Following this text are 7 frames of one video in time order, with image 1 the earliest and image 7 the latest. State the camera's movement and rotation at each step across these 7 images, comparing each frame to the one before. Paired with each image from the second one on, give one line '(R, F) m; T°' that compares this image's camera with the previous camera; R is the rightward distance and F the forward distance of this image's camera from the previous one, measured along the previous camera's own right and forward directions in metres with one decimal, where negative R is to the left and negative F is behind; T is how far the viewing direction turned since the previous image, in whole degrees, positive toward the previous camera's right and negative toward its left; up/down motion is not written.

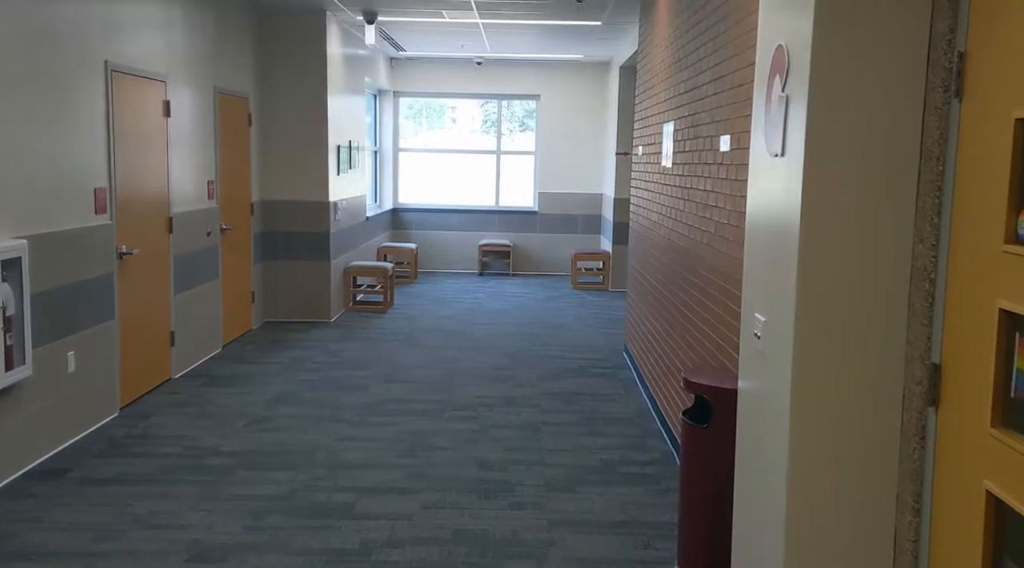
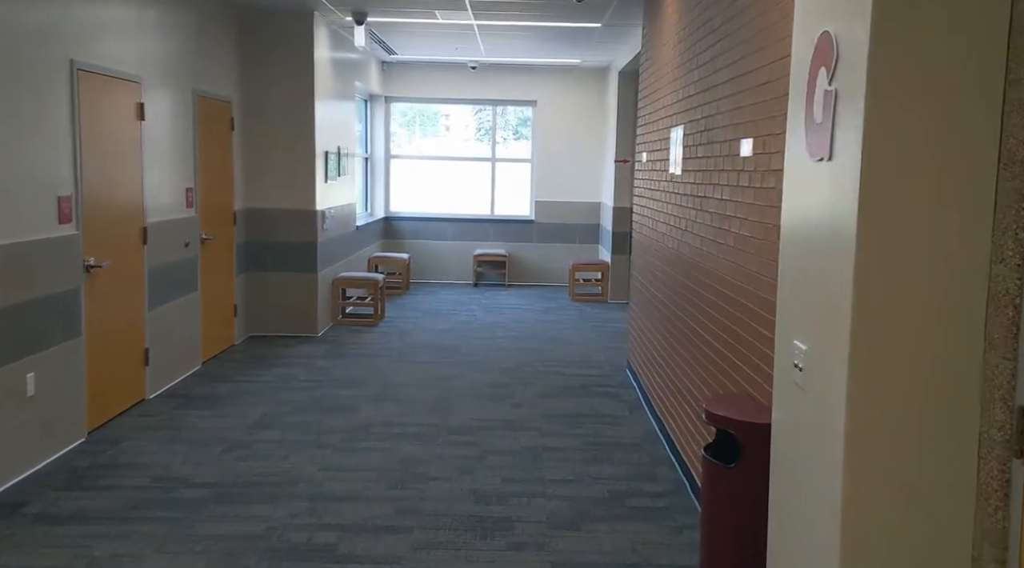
(0.0, +0.3) m; 0°
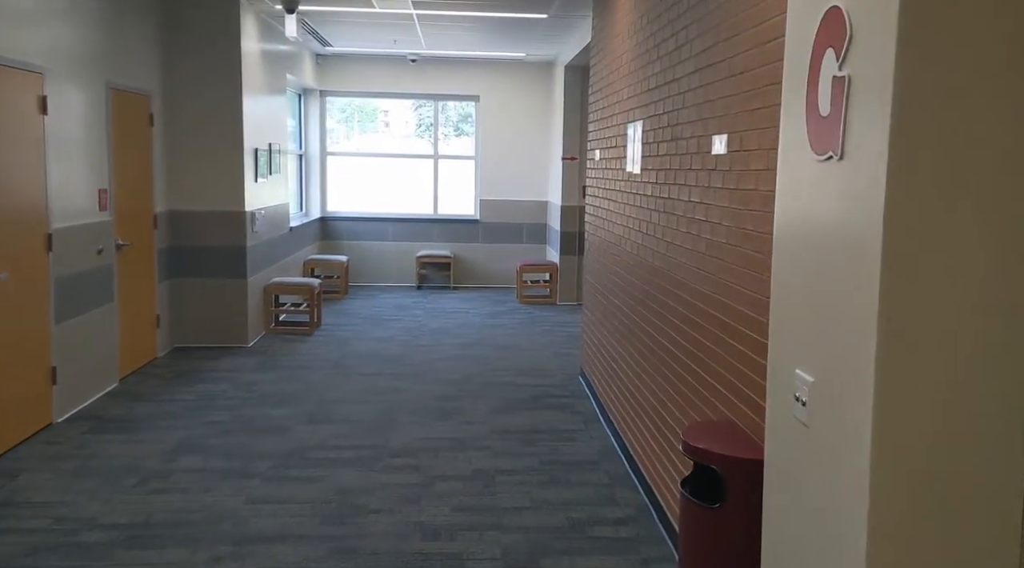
(0.0, +0.4) m; +4°
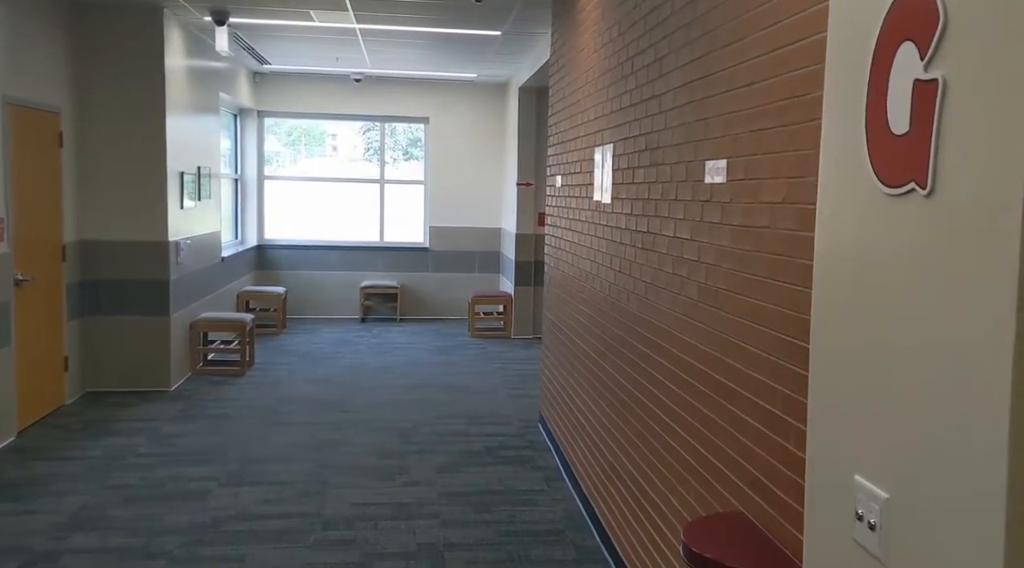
(0.0, +0.5) m; +4°
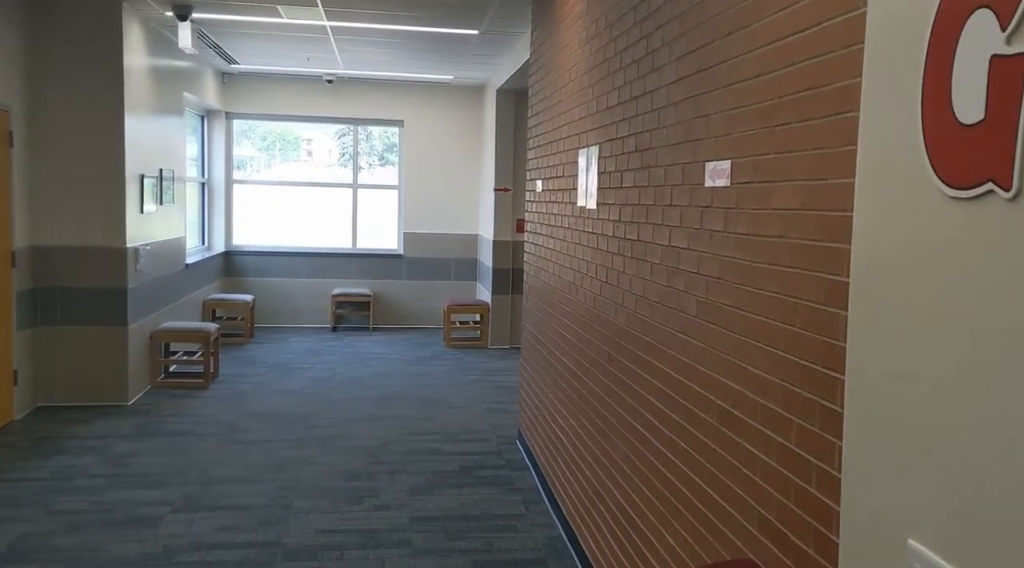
(0.0, +0.2) m; +2°
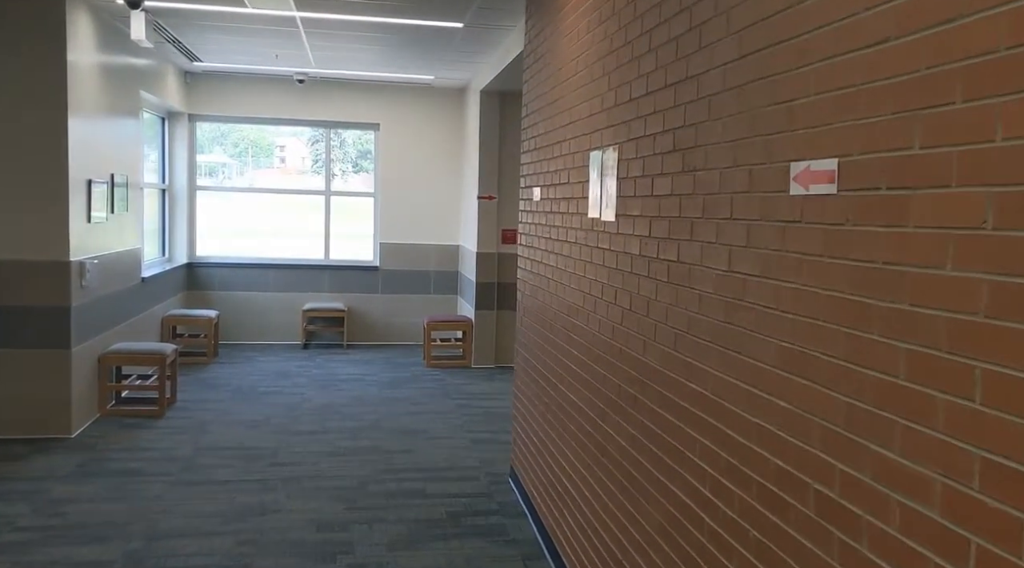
(-0.1, +0.5) m; +2°
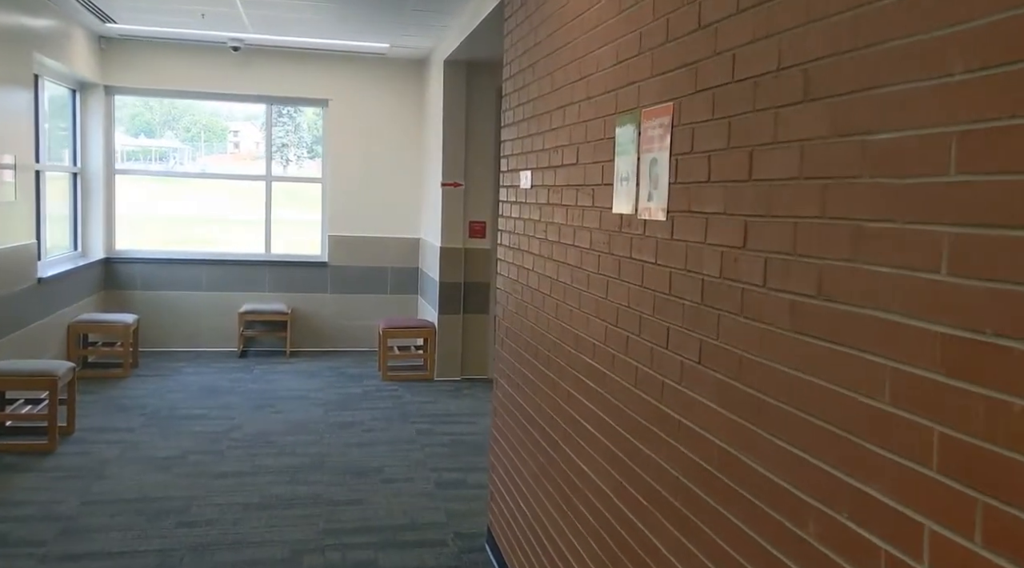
(-0.1, +1.0) m; +3°
